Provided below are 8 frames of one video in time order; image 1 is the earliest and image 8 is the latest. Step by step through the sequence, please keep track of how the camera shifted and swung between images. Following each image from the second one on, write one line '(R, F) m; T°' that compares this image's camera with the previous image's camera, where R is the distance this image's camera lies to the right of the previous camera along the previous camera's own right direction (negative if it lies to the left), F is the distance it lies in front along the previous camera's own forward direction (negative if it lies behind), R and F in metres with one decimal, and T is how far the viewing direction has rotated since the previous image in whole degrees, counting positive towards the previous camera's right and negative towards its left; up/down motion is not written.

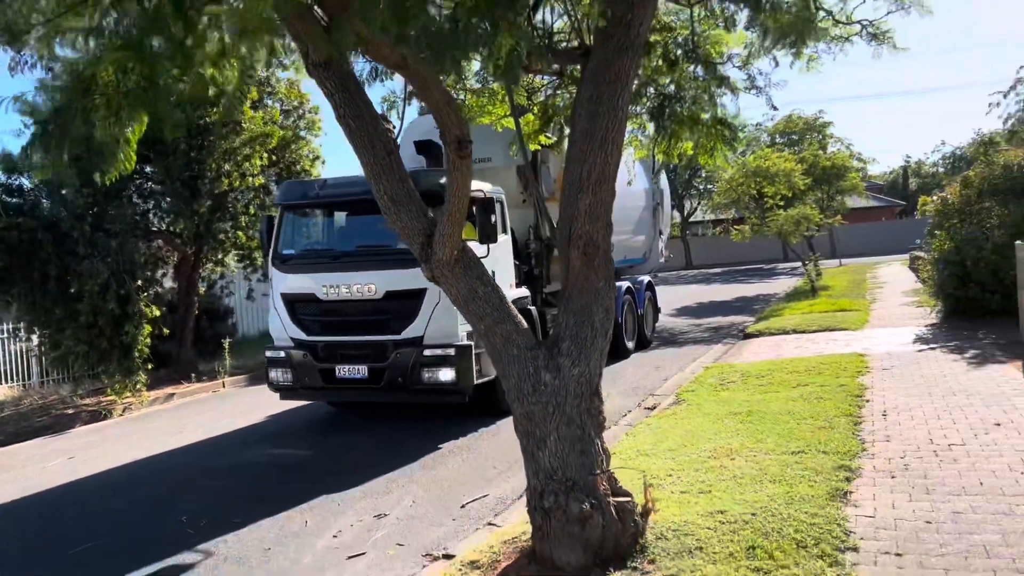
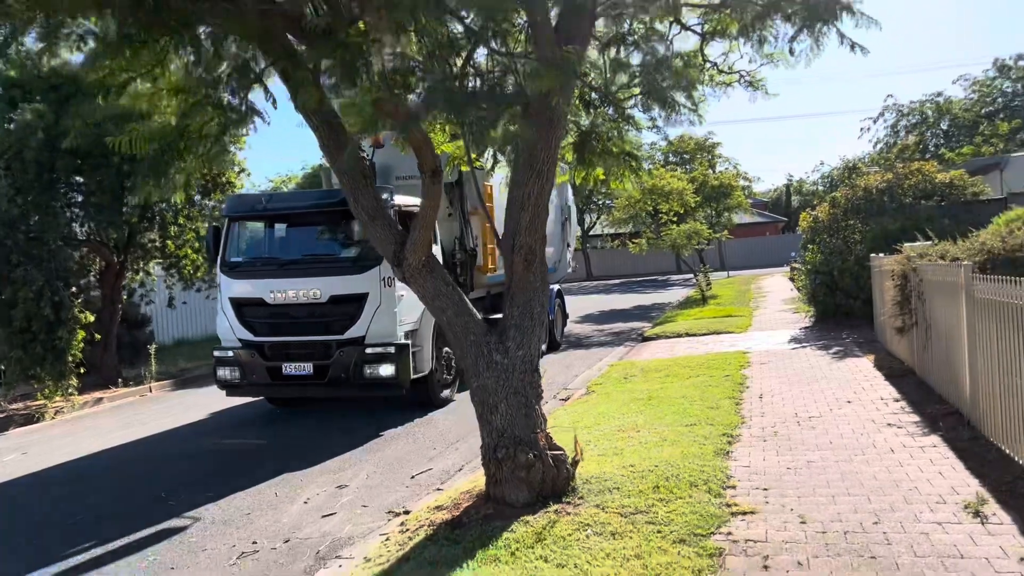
(-0.4, -1.2) m; +7°
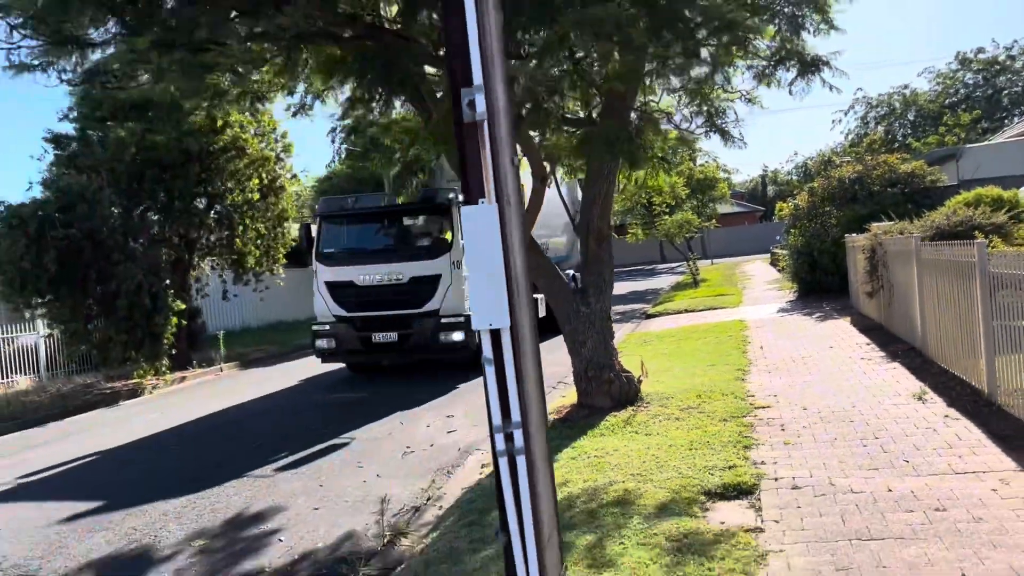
(-1.0, -2.3) m; +1°
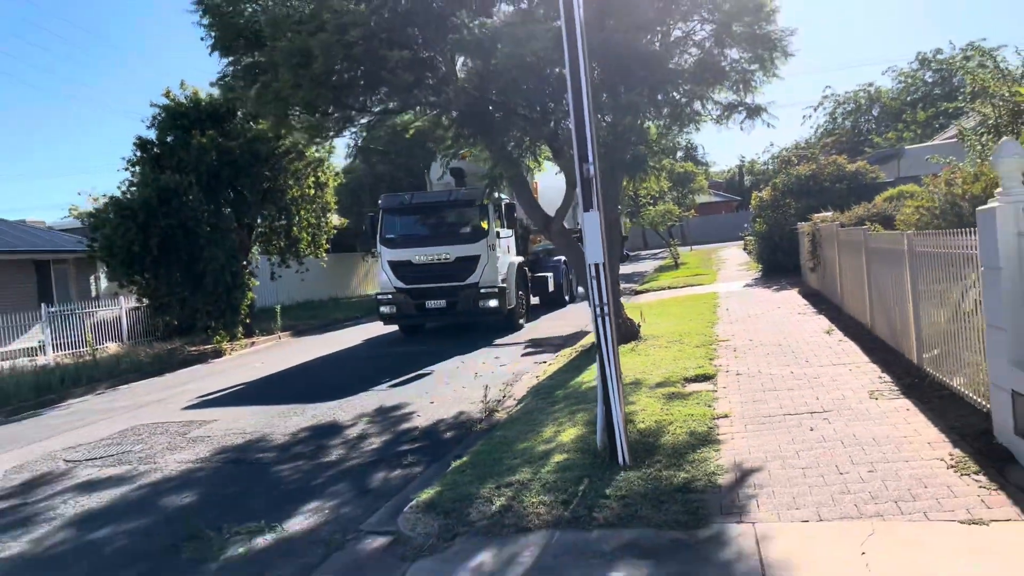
(-0.8, -3.5) m; +1°
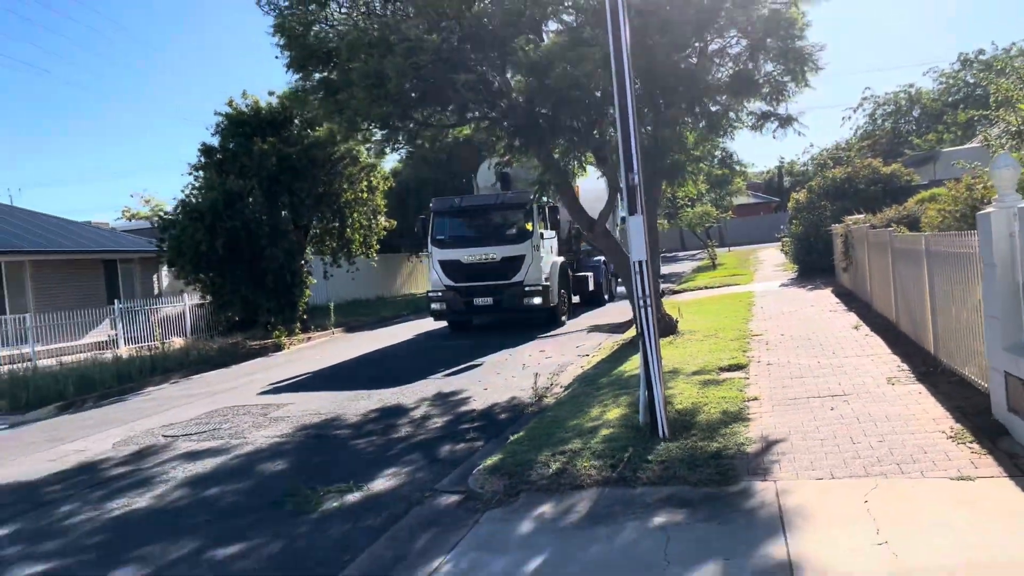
(-0.1, -0.9) m; -2°
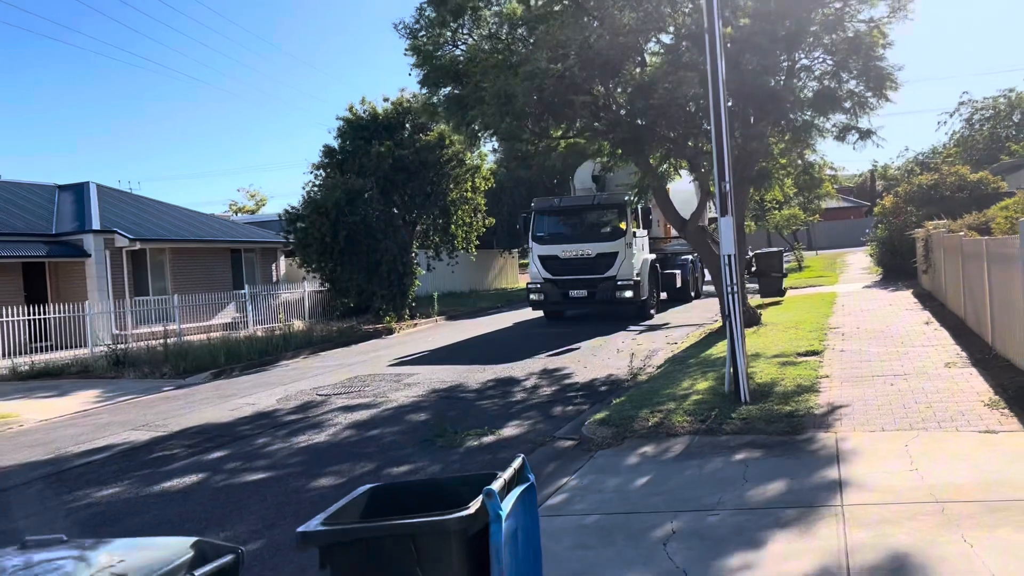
(-0.3, -1.6) m; -5°
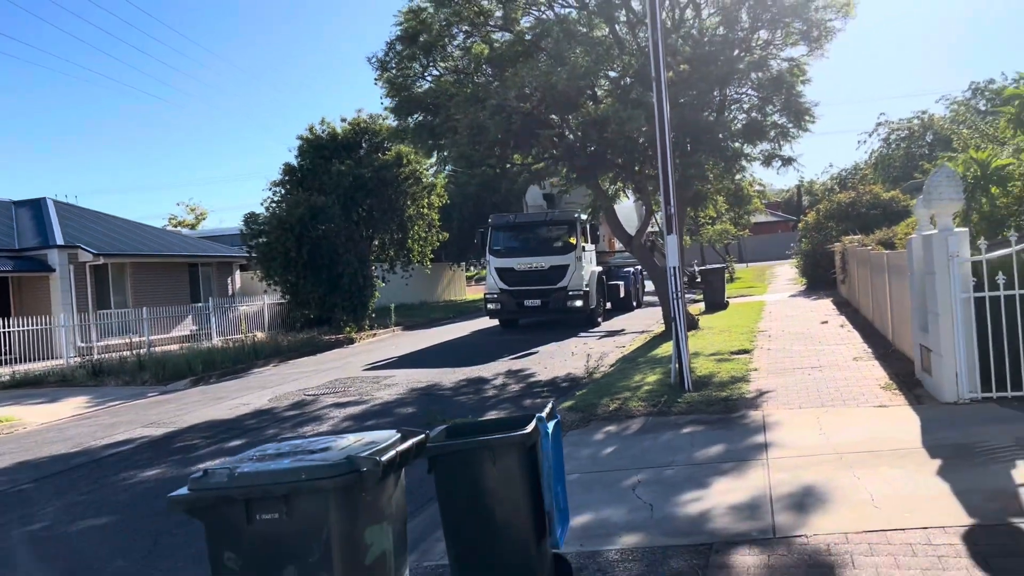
(-0.5, -1.4) m; +4°
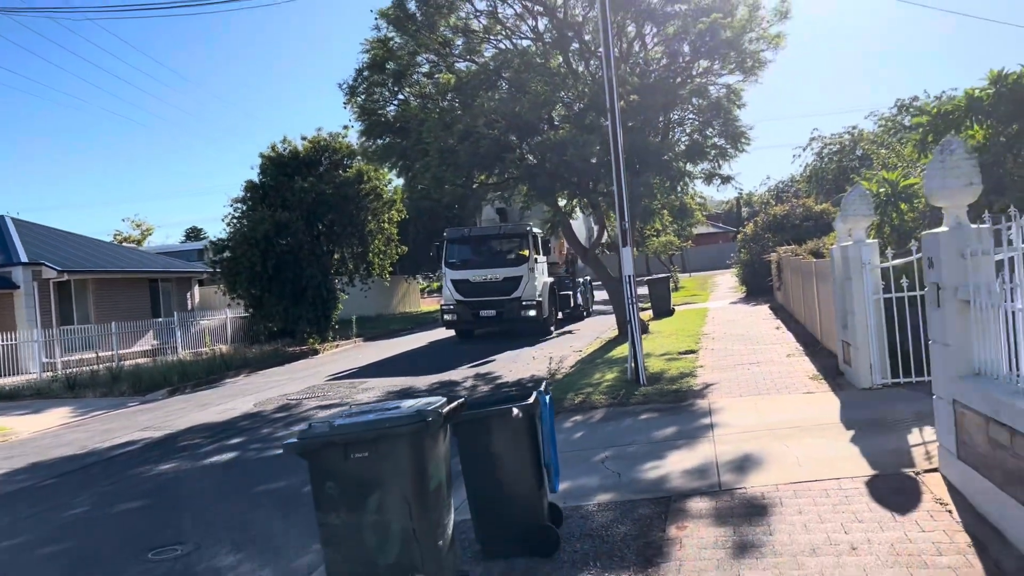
(-0.4, -1.1) m; +4°
